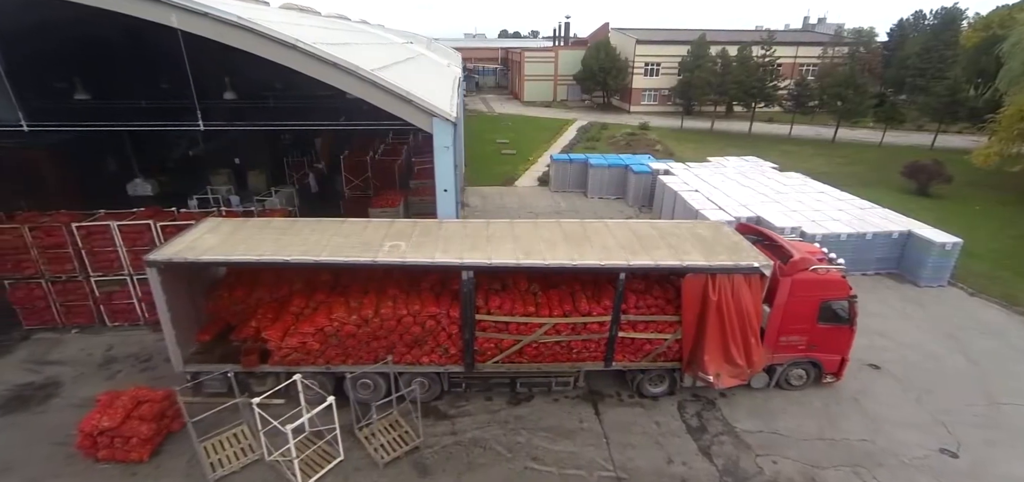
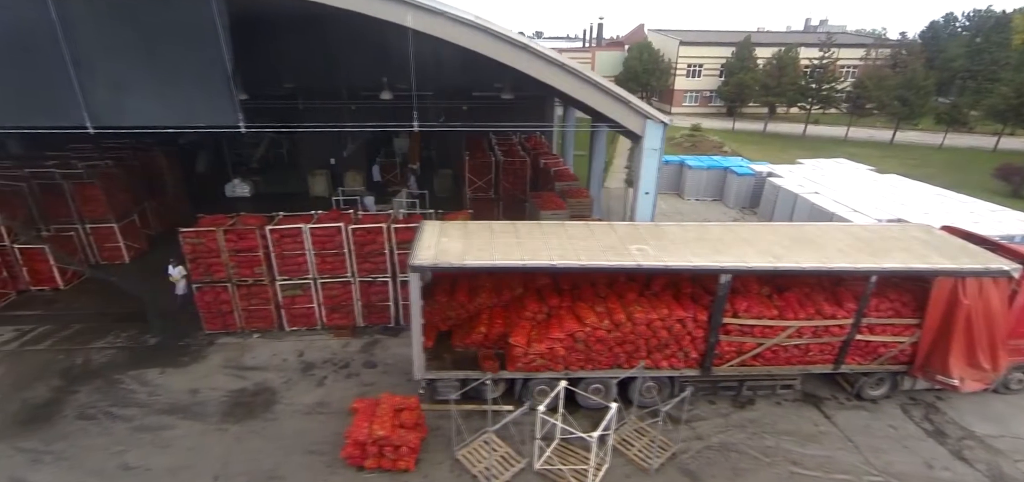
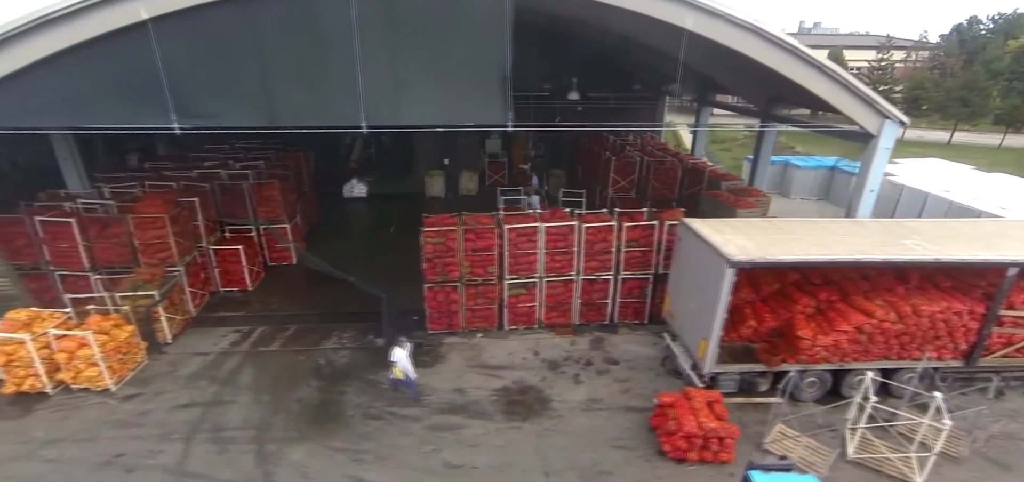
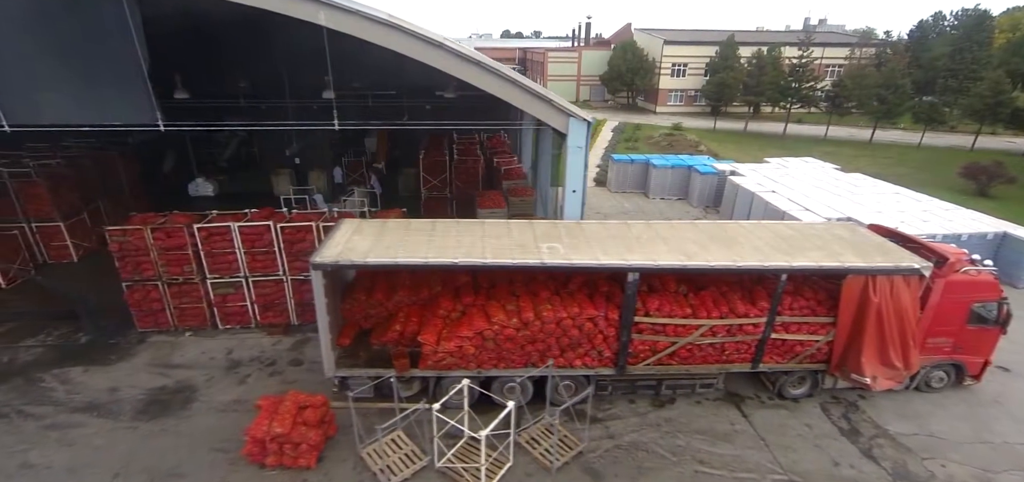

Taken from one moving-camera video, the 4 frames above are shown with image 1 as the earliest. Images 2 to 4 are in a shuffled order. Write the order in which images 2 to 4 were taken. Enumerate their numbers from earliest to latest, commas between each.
4, 2, 3
